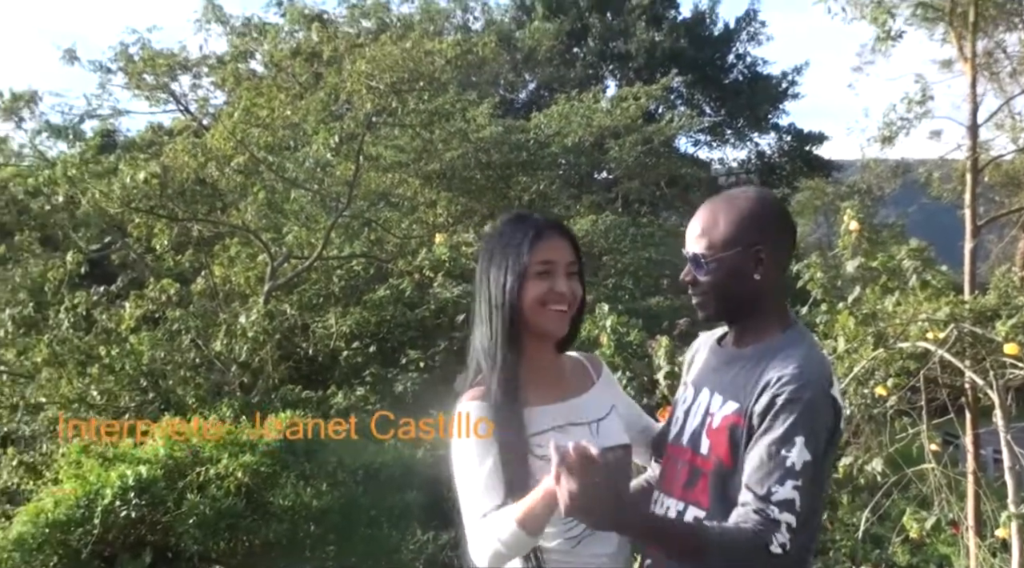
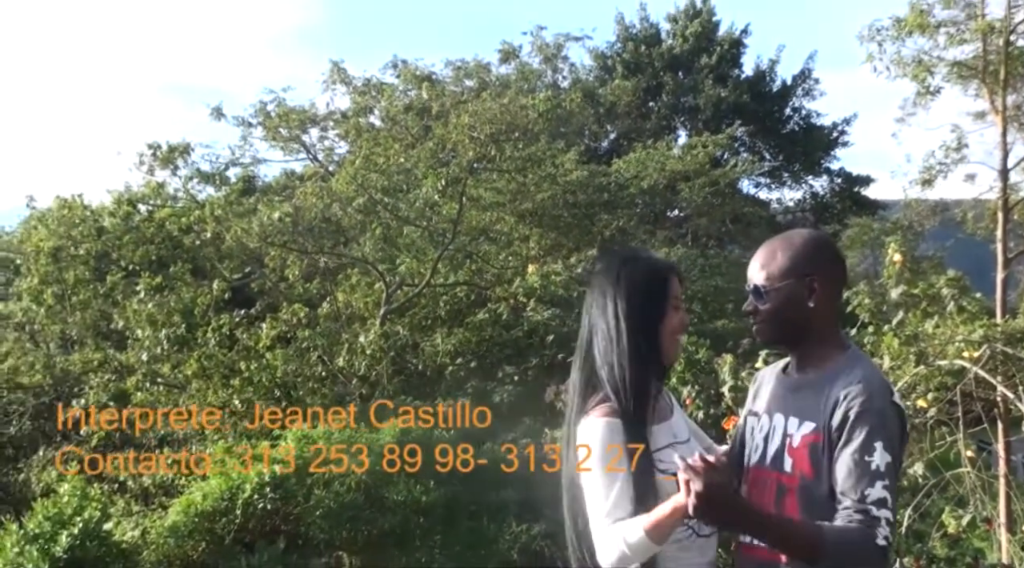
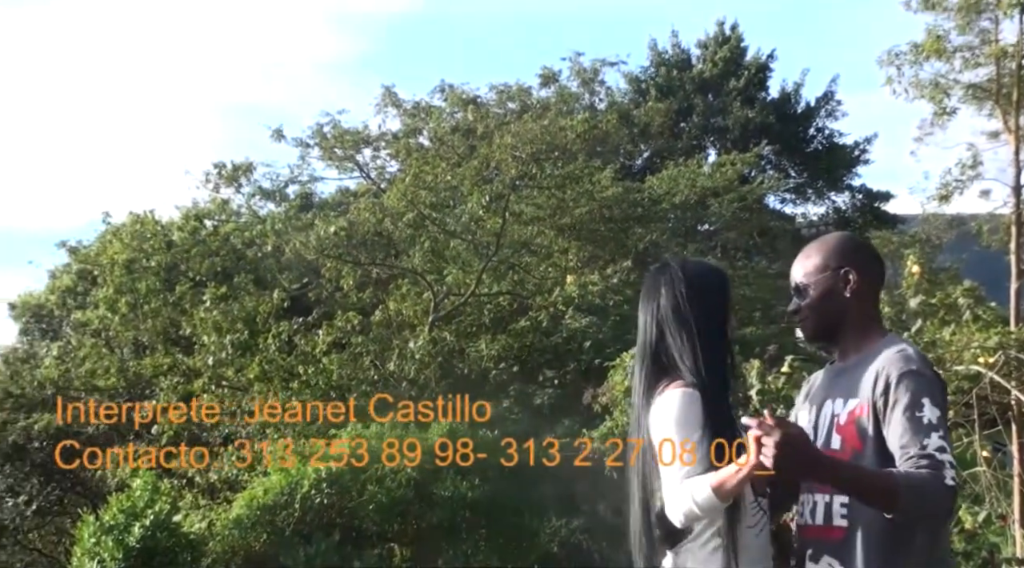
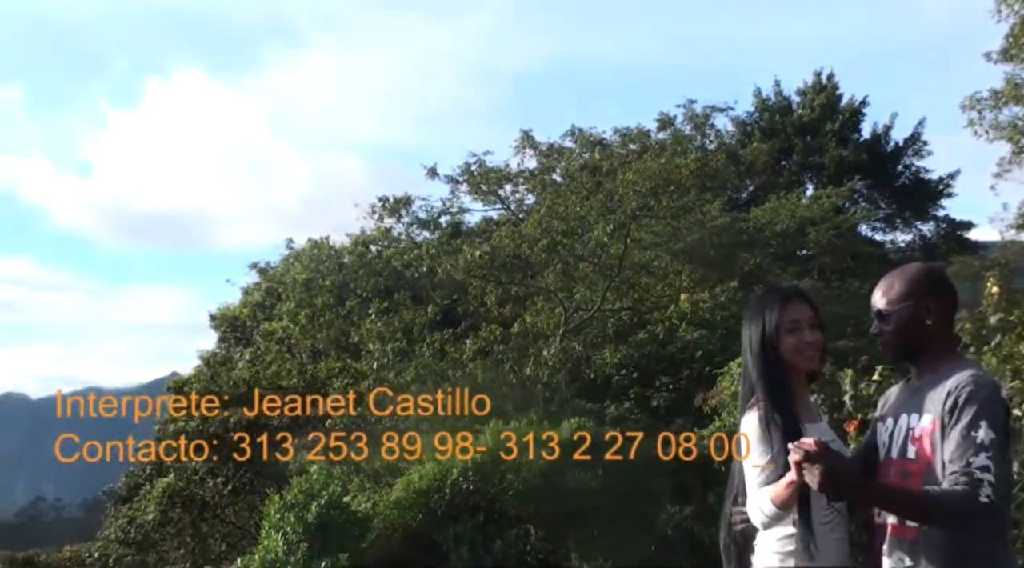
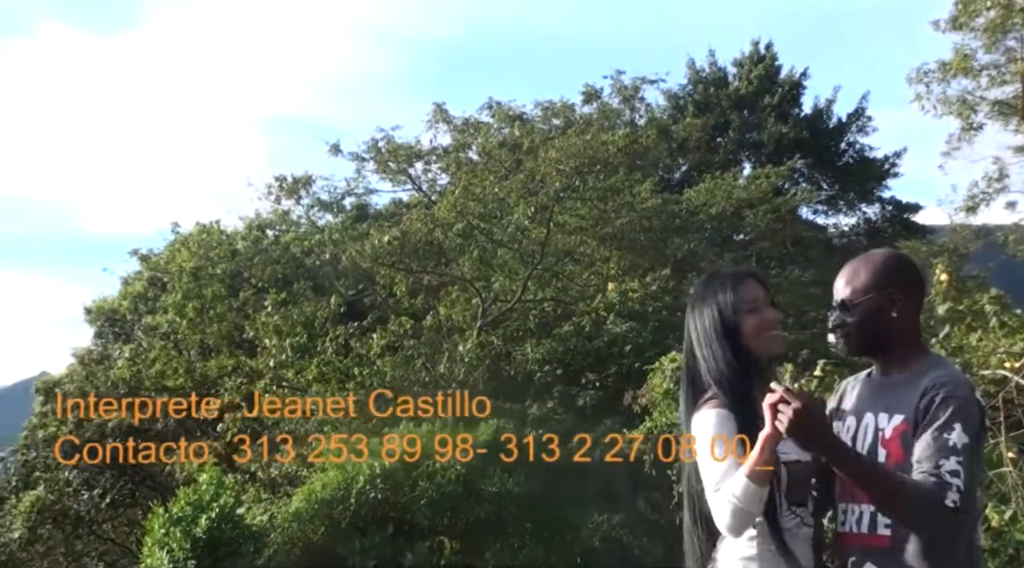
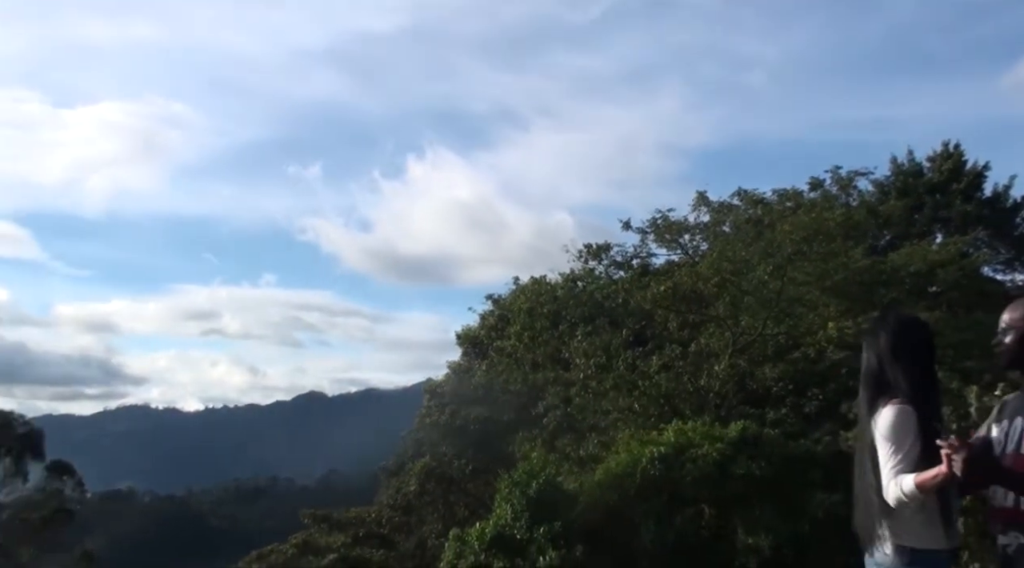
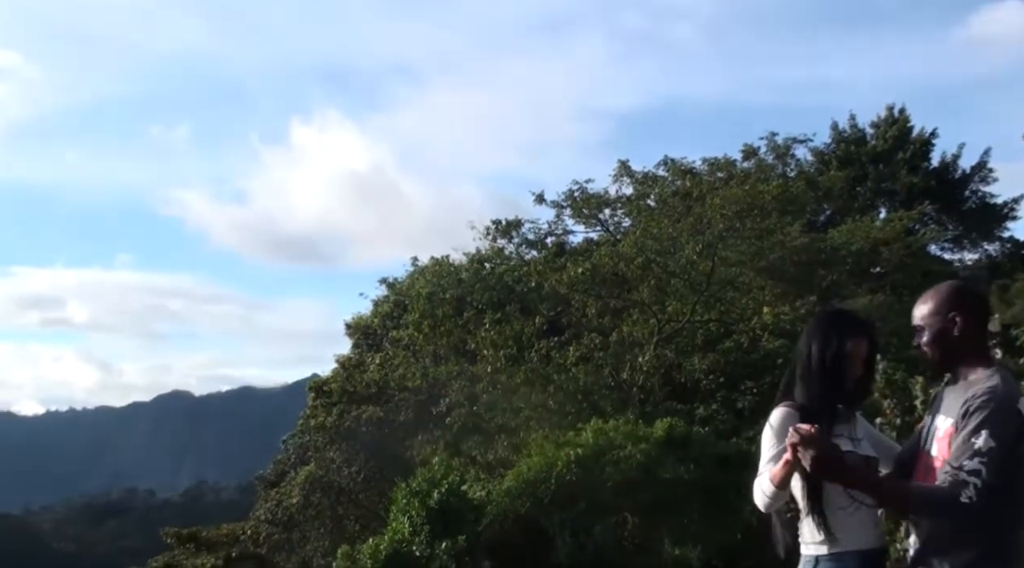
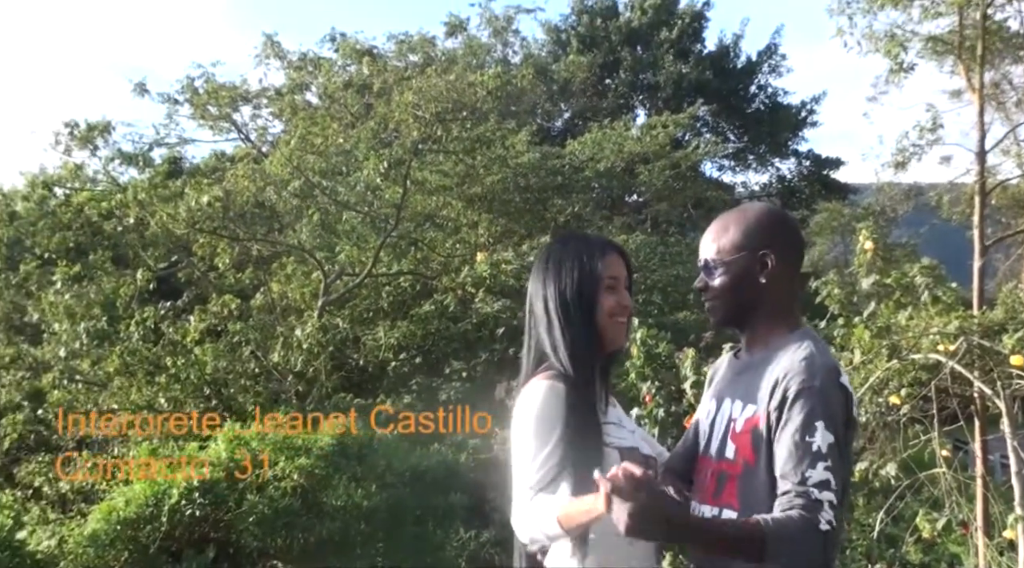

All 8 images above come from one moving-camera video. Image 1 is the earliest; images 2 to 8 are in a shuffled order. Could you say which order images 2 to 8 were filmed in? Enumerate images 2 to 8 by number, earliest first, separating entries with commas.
8, 2, 3, 5, 4, 7, 6
